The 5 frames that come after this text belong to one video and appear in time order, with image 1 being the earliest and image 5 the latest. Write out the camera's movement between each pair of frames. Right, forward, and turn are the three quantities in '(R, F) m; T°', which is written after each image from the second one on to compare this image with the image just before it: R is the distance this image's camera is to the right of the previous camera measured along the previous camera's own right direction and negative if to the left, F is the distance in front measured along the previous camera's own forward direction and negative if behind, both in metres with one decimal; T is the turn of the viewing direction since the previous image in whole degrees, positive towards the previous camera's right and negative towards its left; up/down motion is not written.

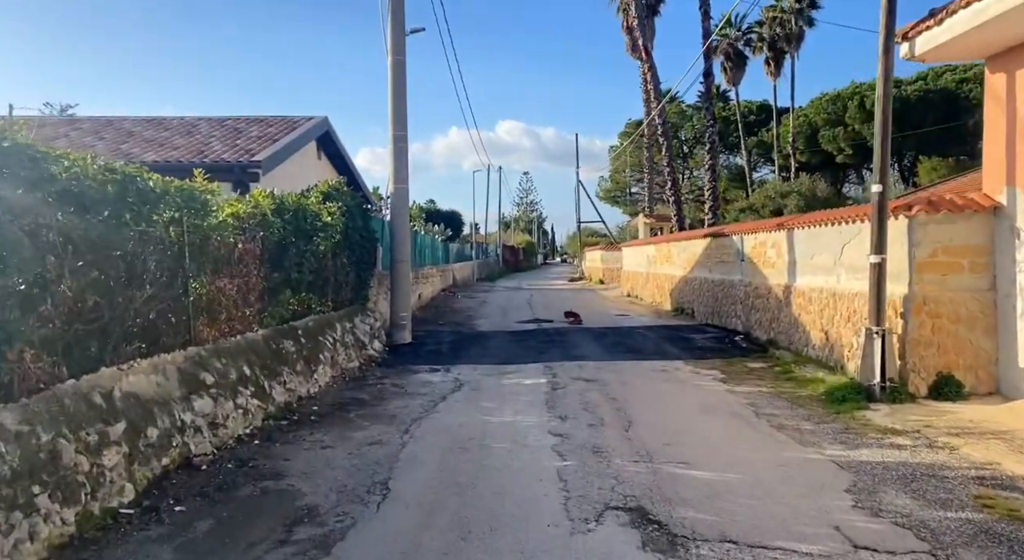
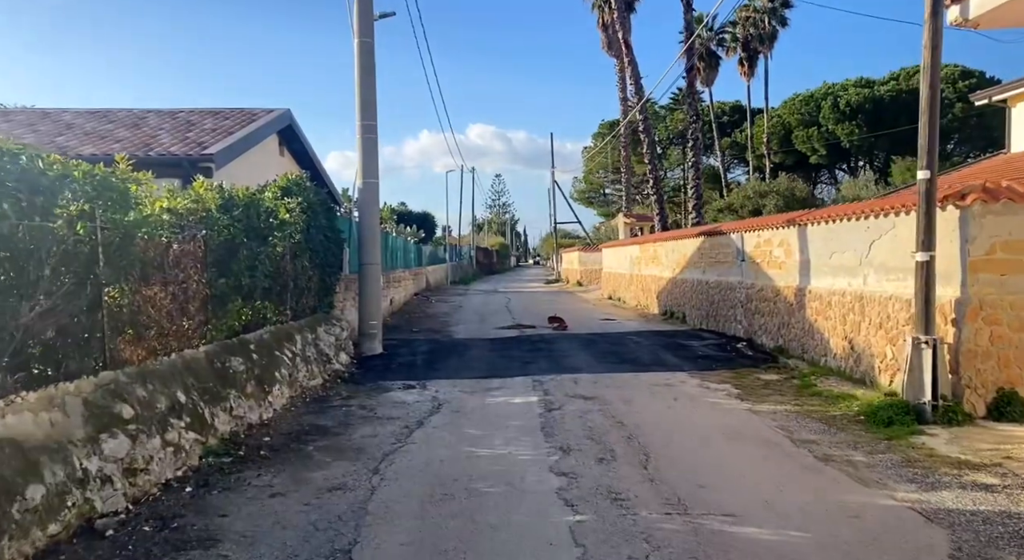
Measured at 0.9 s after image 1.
(-0.2, +1.3) m; +2°
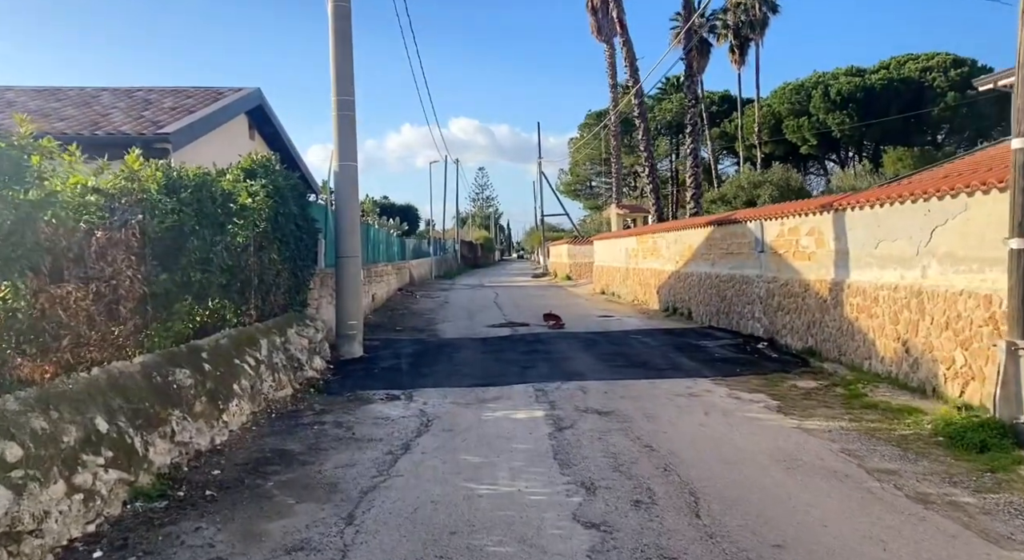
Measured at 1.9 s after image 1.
(-0.2, +1.4) m; +1°
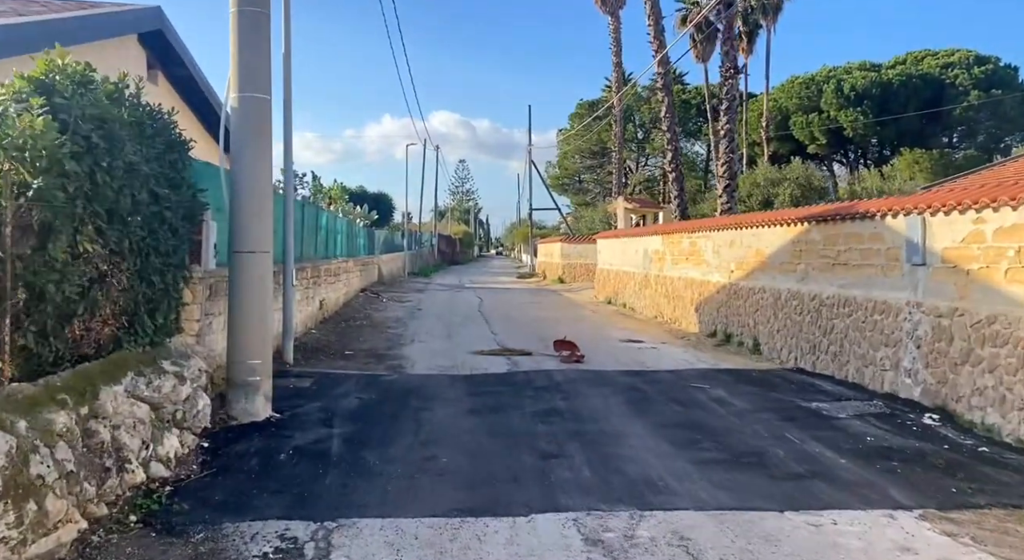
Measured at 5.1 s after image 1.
(-0.3, +4.7) m; +2°
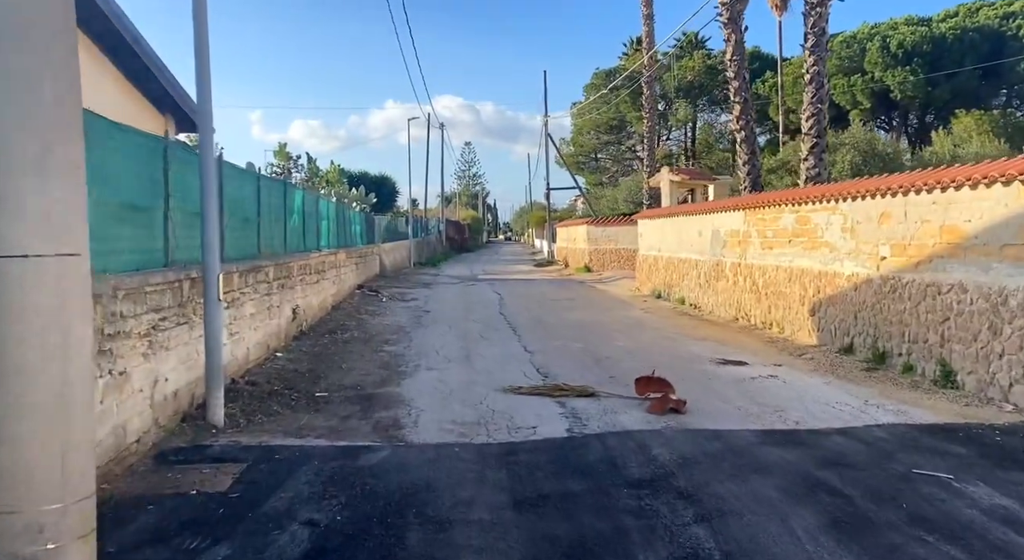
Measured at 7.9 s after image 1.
(-0.5, +4.2) m; -1°
